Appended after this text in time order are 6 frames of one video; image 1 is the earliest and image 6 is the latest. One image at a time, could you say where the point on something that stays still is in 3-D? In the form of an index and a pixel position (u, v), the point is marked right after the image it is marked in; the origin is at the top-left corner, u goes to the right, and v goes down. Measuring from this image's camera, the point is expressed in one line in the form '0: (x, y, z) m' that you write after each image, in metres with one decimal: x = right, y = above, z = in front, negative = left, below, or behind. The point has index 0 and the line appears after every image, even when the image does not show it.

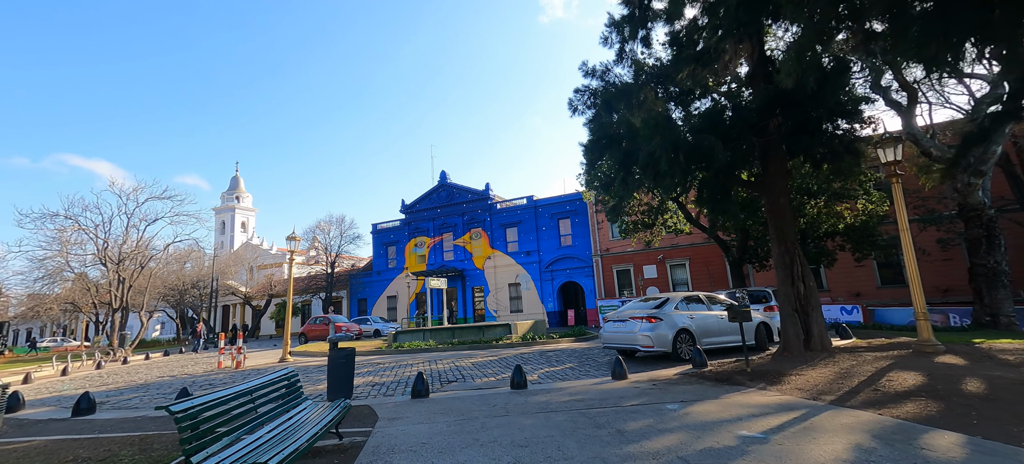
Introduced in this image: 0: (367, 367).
0: (-3.9, -3.6, +11.8) m
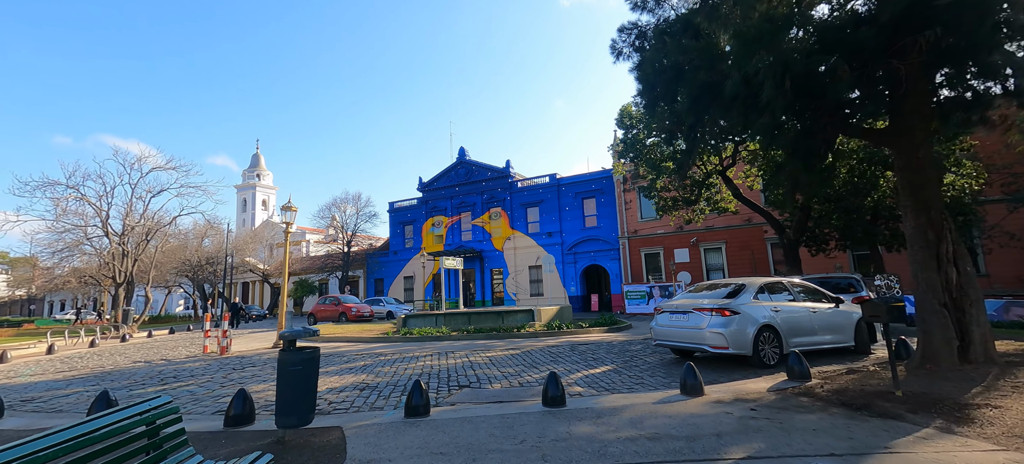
0: (-3.3, -2.9, +9.9) m
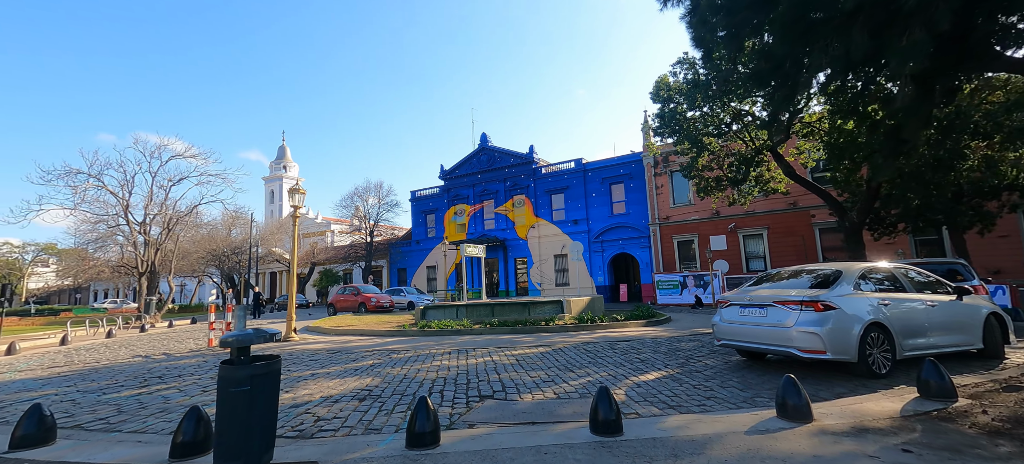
0: (-2.8, -2.5, +8.7) m
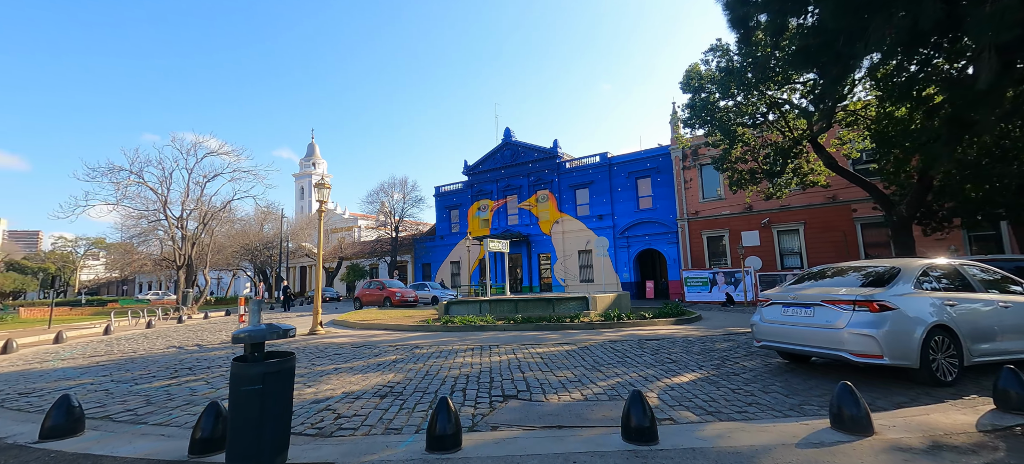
0: (-2.3, -2.4, +8.6) m
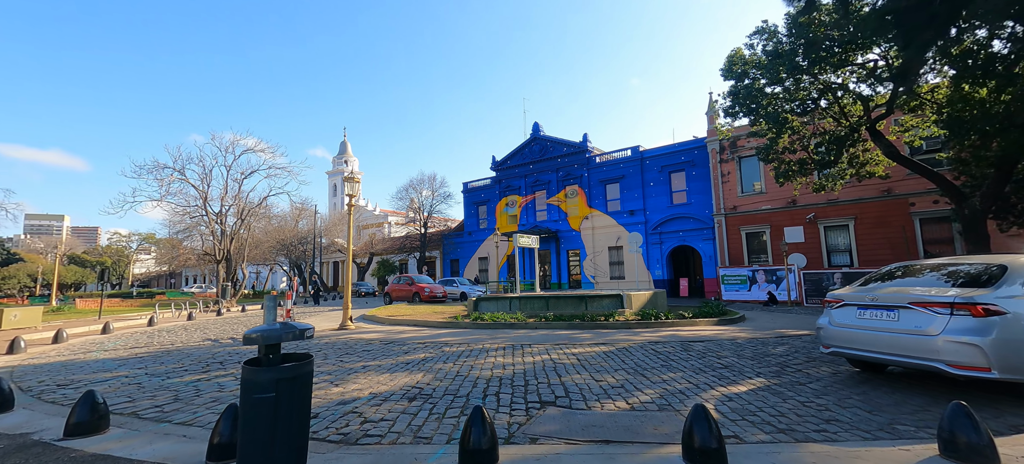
0: (-1.6, -2.3, +8.3) m
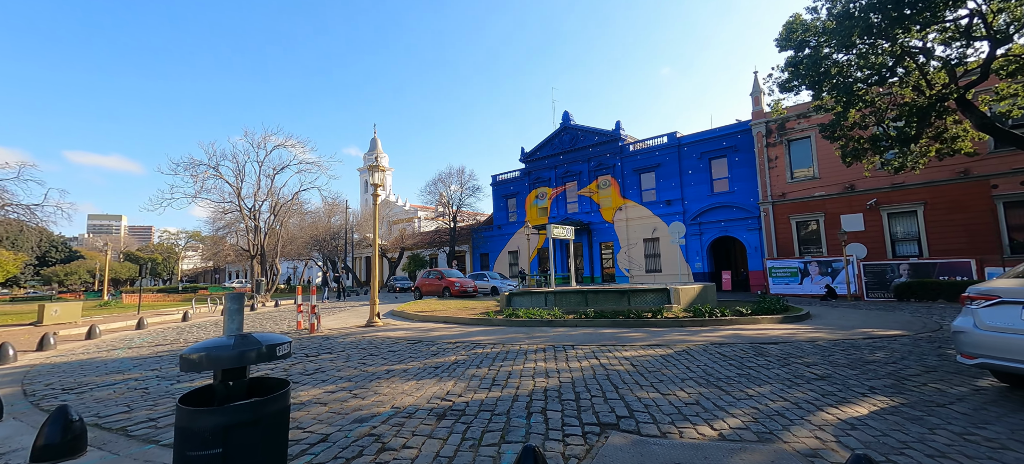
0: (-1.0, -2.0, +7.4) m
